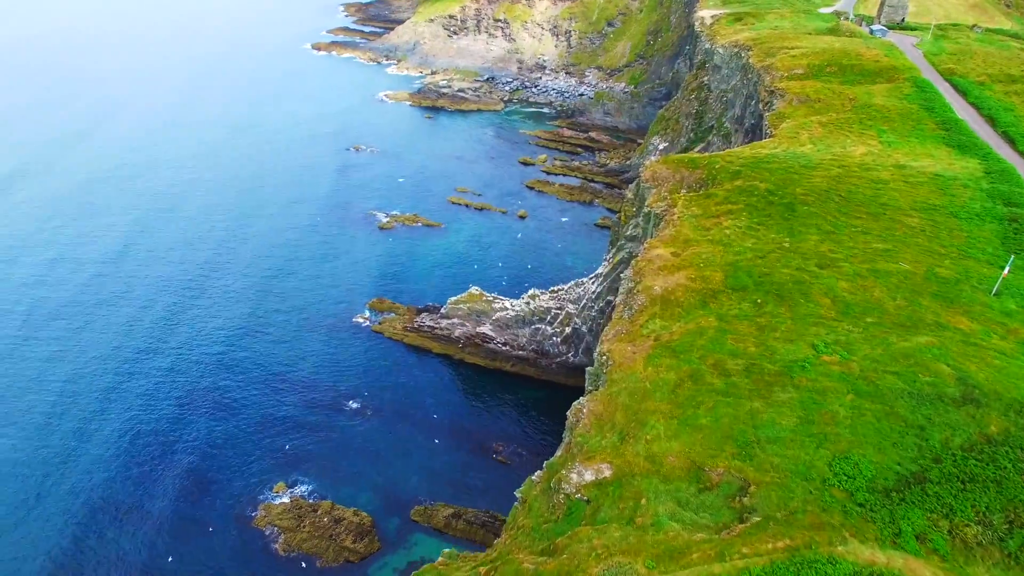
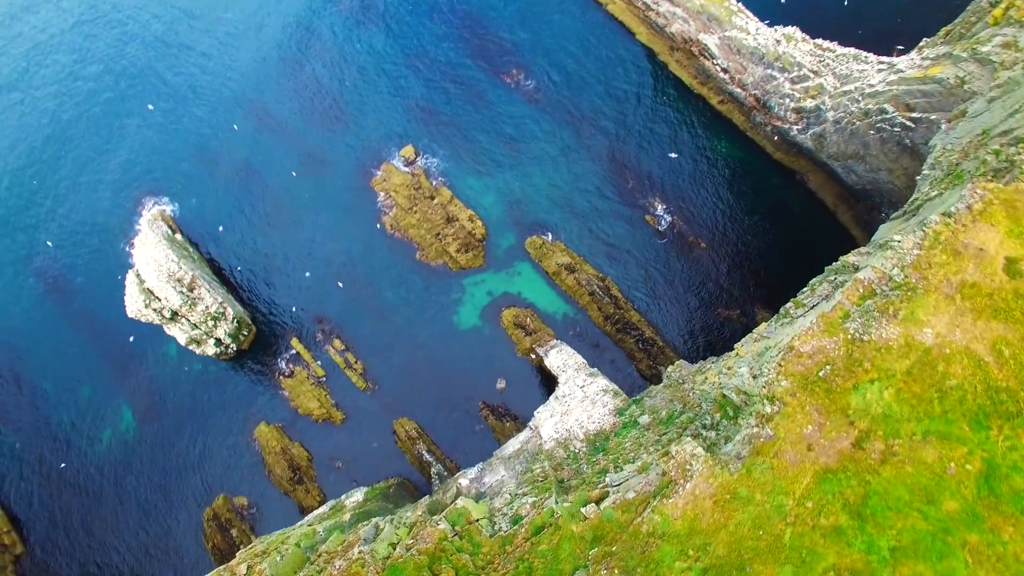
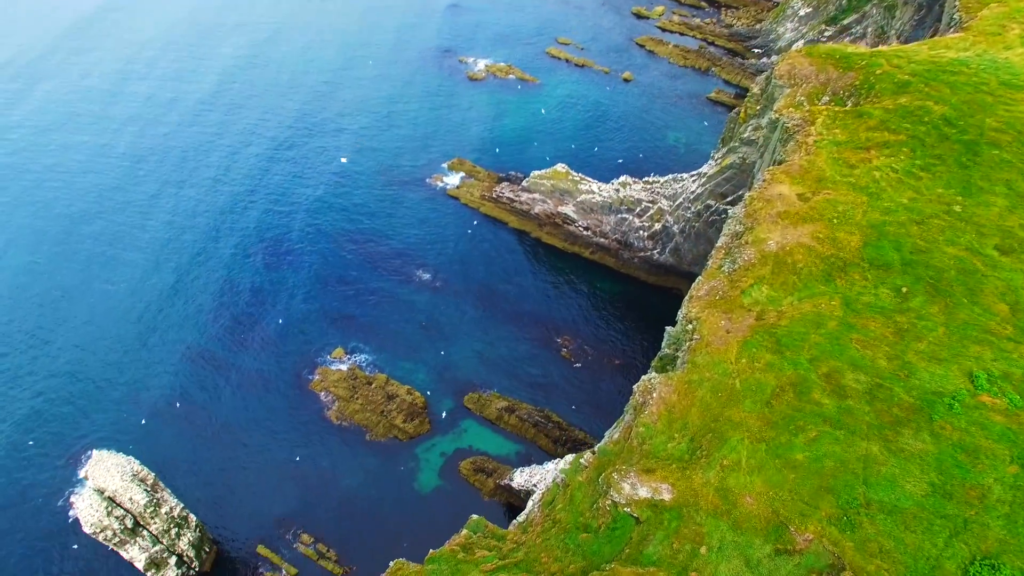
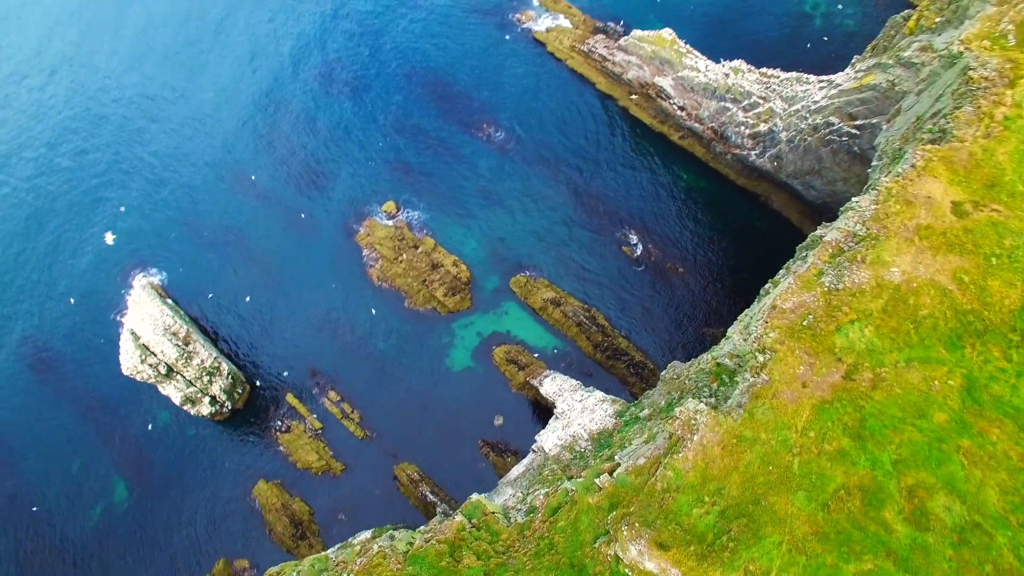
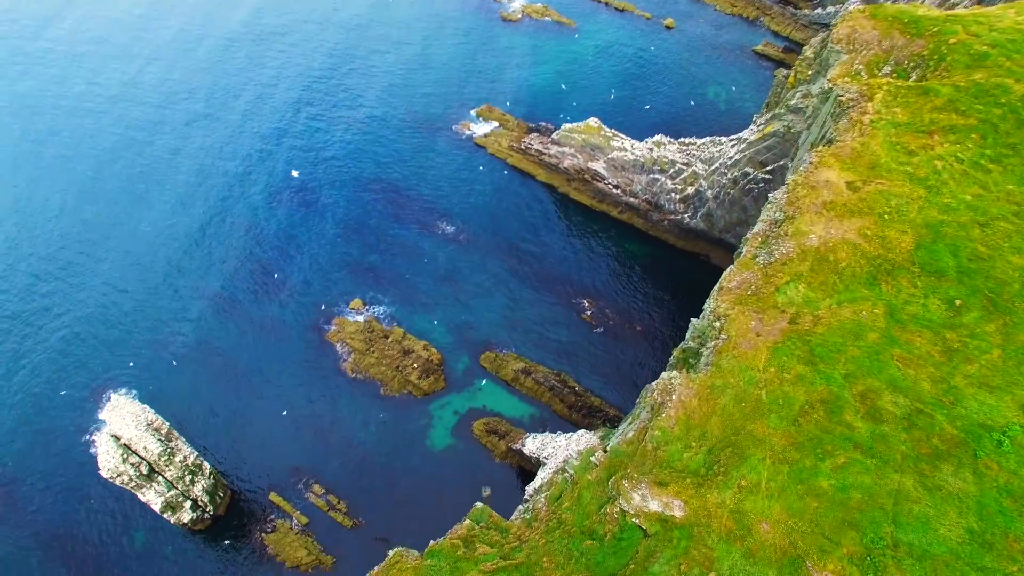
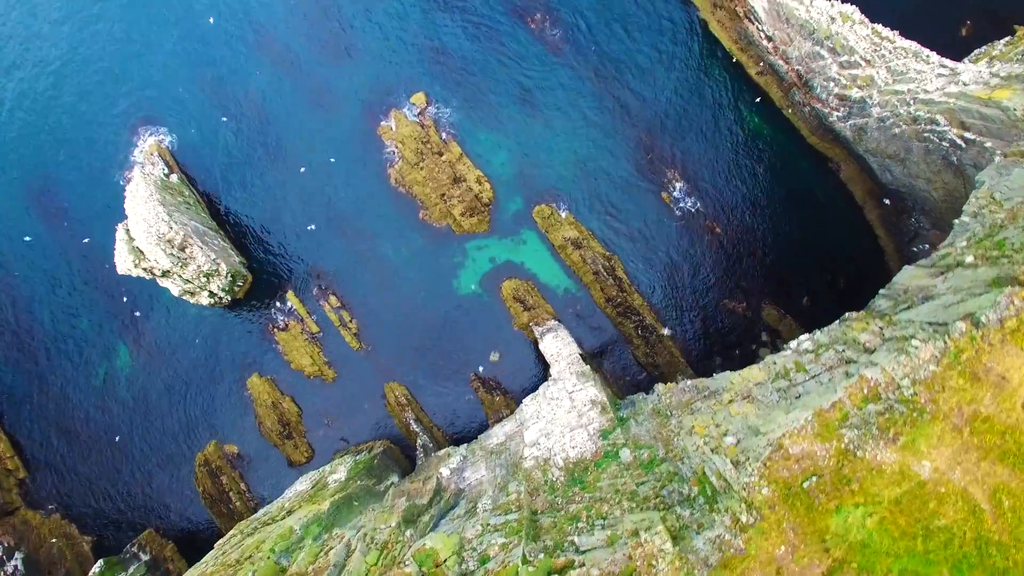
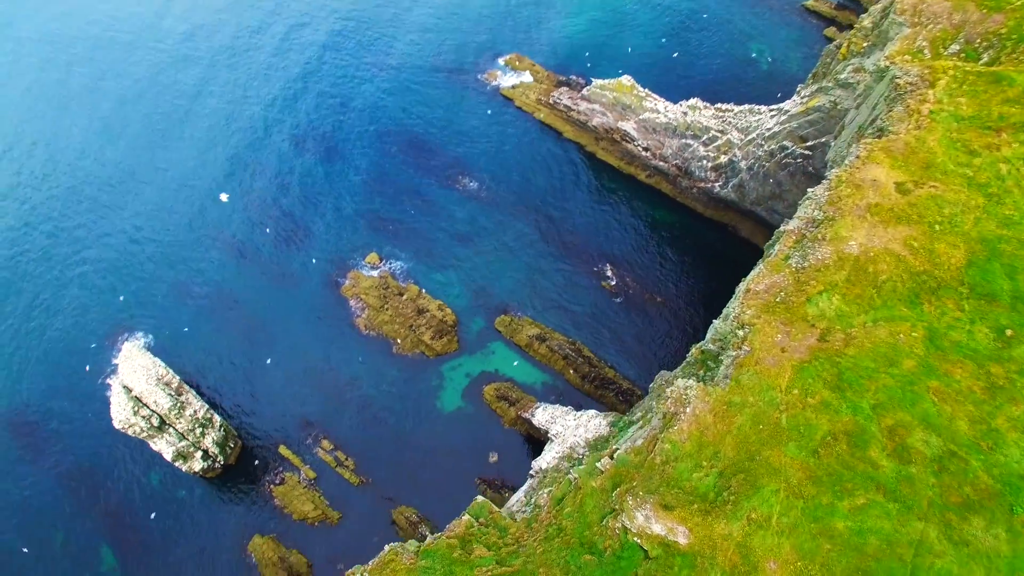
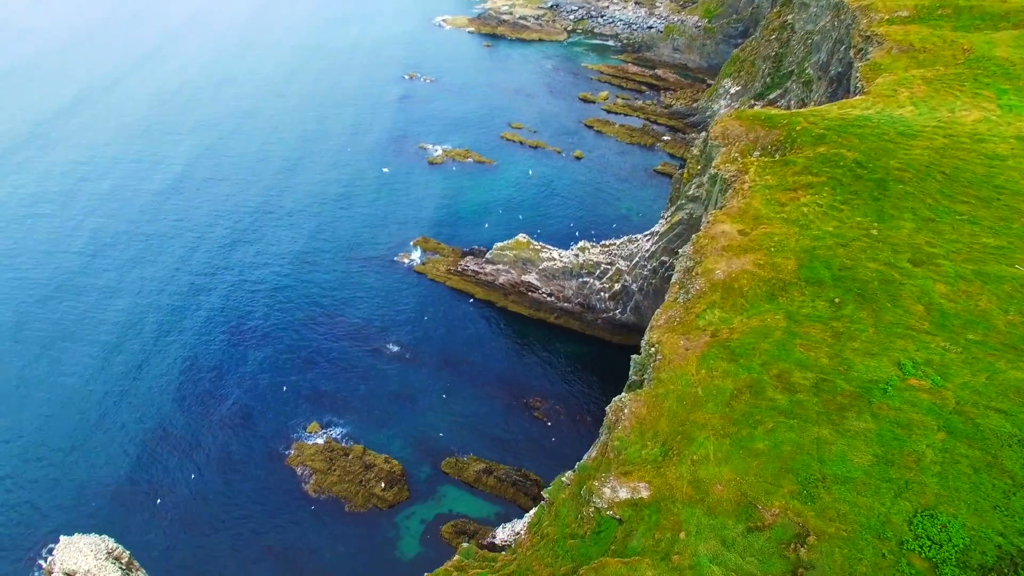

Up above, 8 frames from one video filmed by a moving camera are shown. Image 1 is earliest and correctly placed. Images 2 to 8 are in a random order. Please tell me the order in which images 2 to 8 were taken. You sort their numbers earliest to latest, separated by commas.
8, 3, 5, 7, 4, 2, 6
